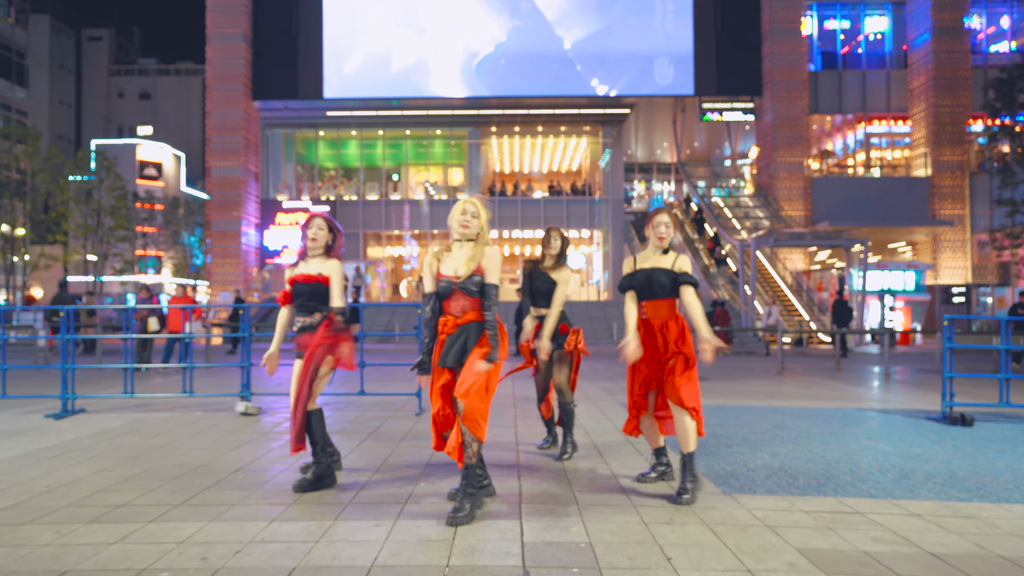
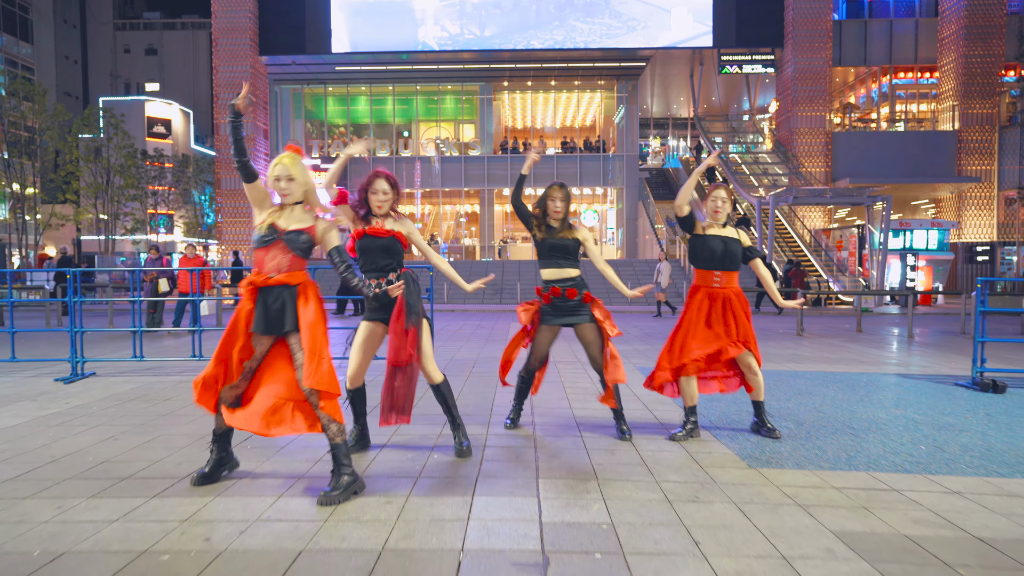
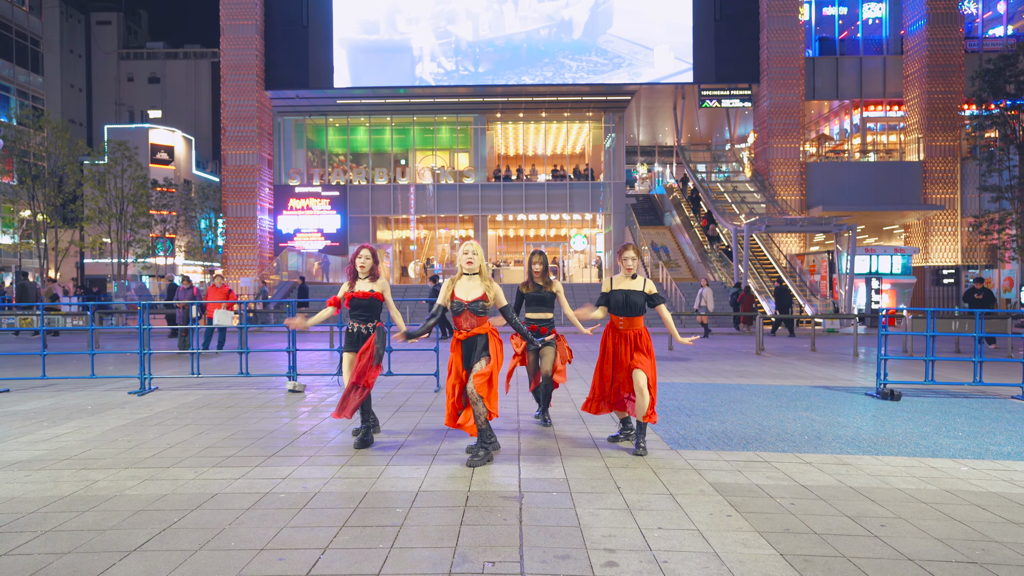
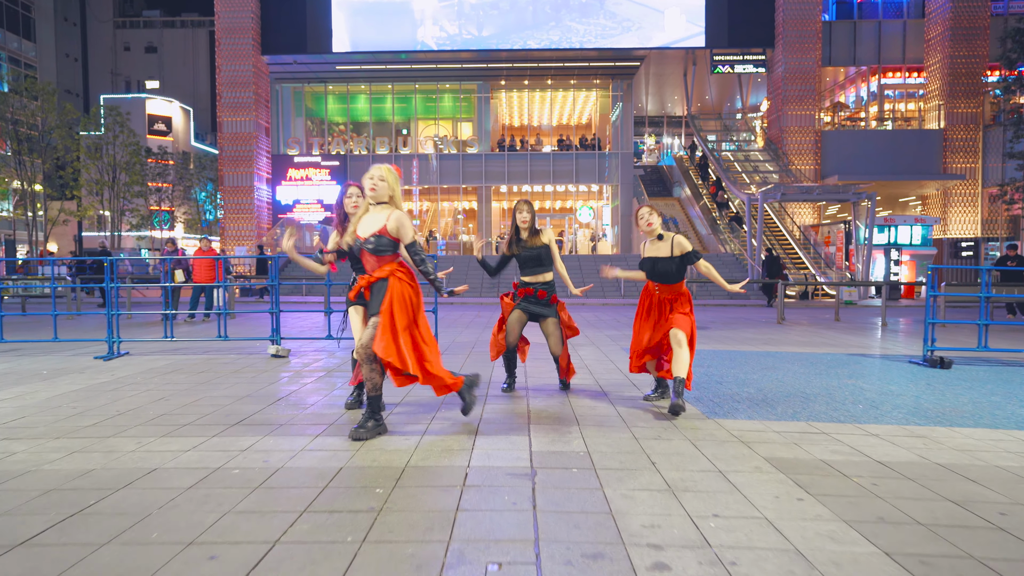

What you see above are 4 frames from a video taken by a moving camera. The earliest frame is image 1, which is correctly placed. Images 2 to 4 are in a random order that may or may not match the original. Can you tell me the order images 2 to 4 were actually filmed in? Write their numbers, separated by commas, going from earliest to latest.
3, 4, 2
